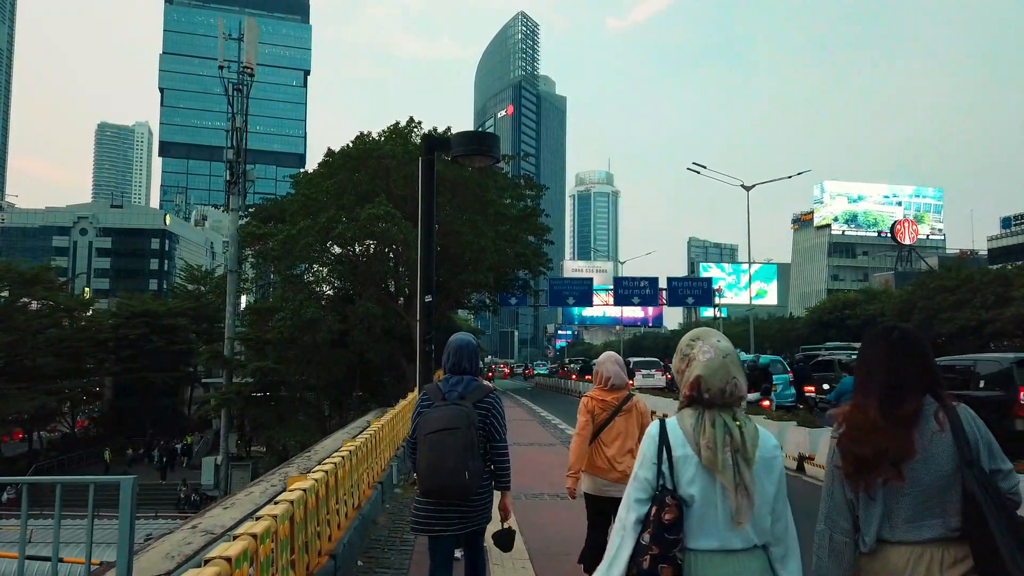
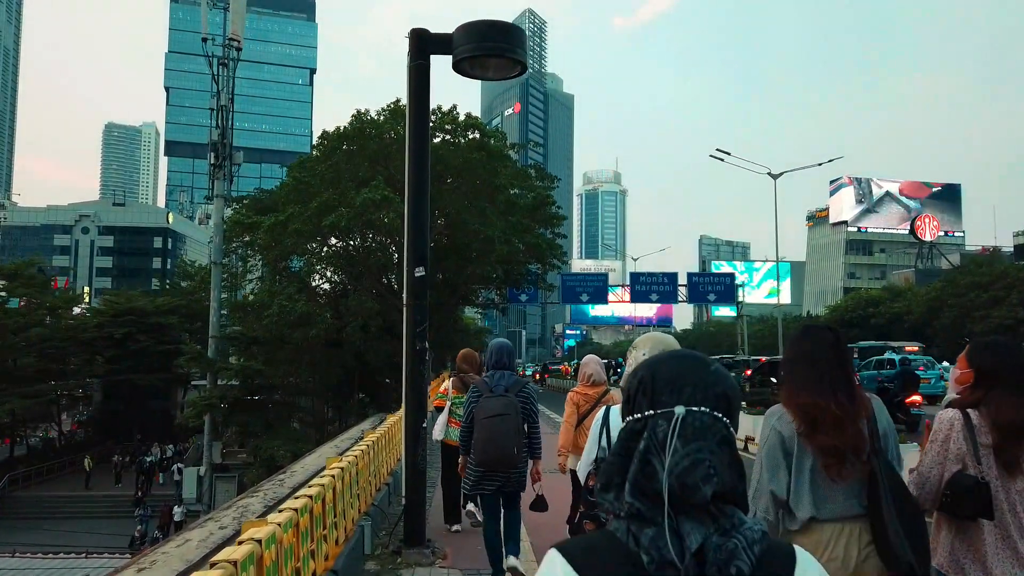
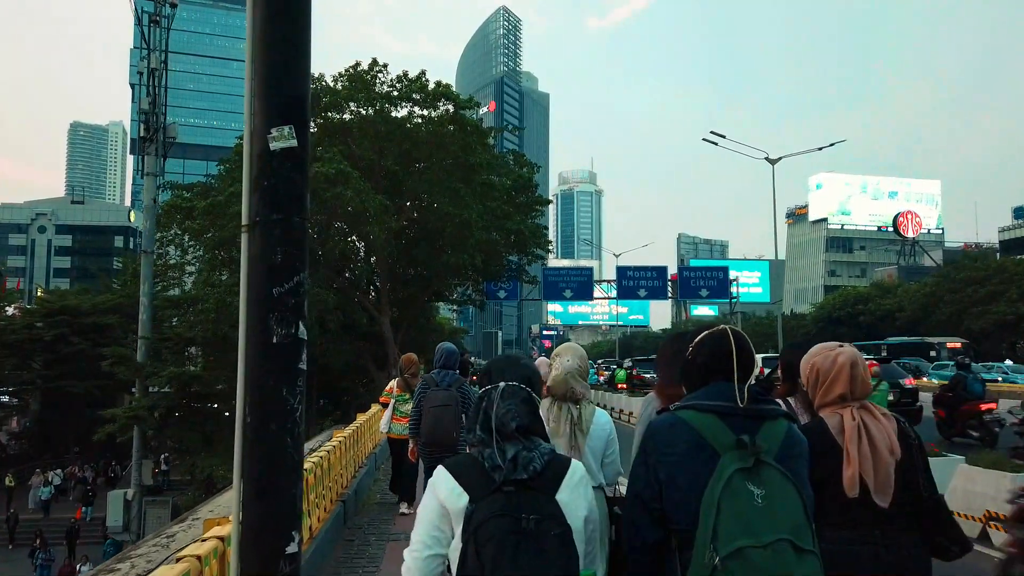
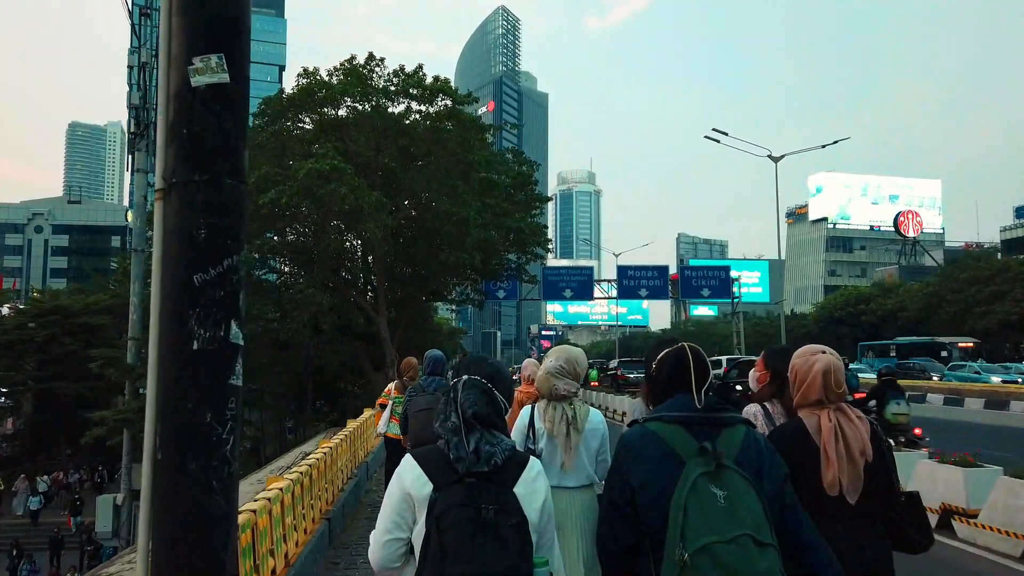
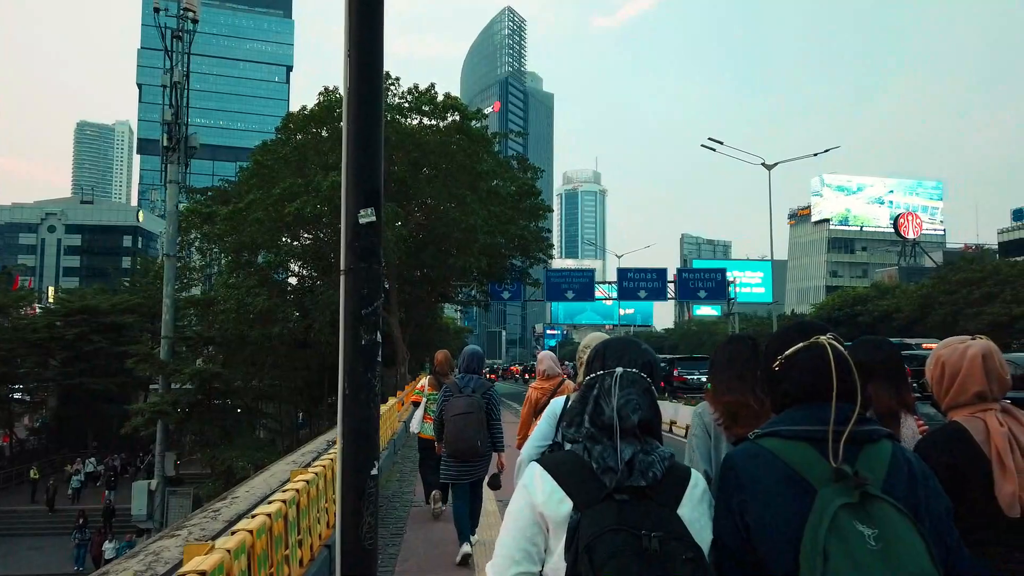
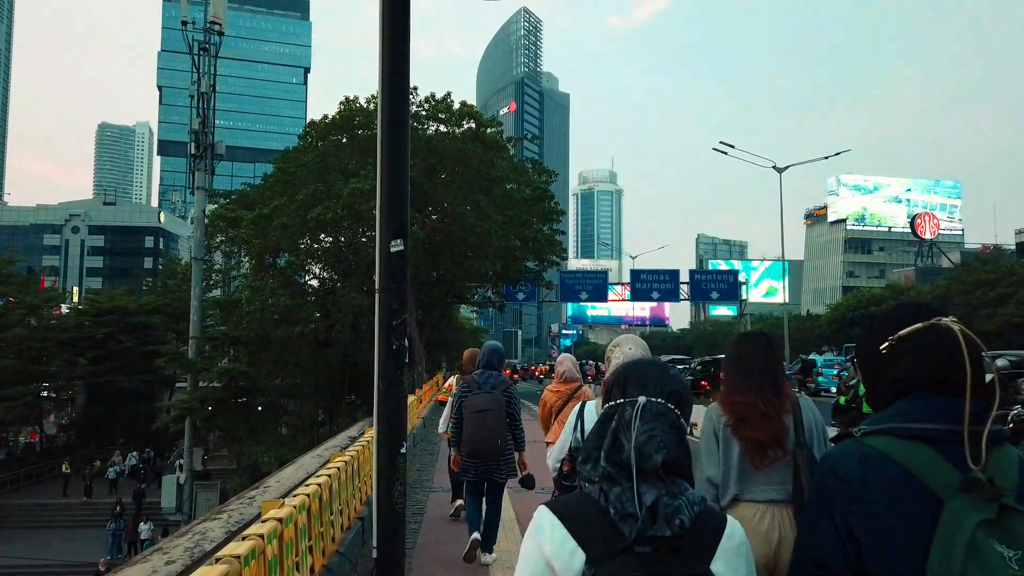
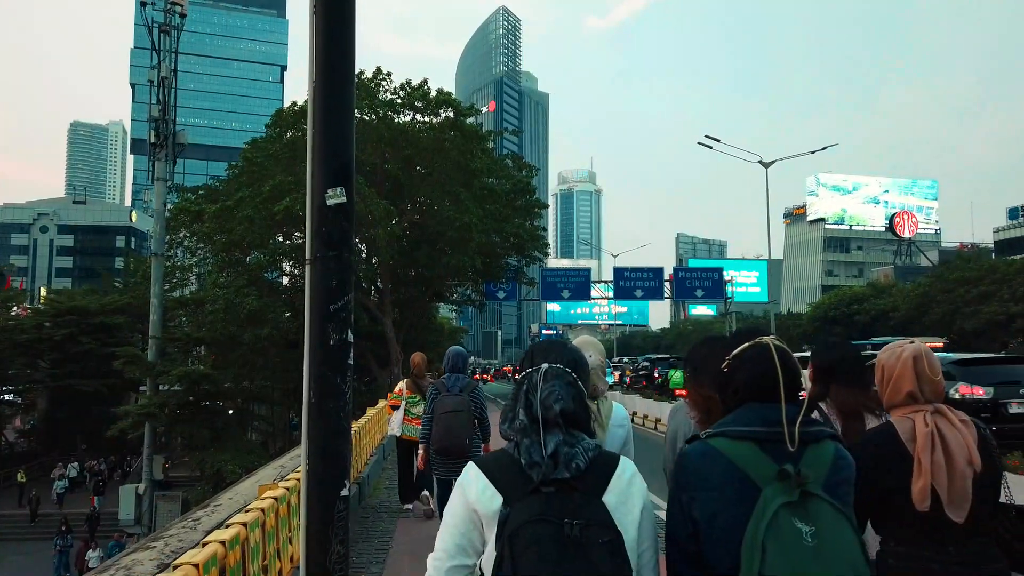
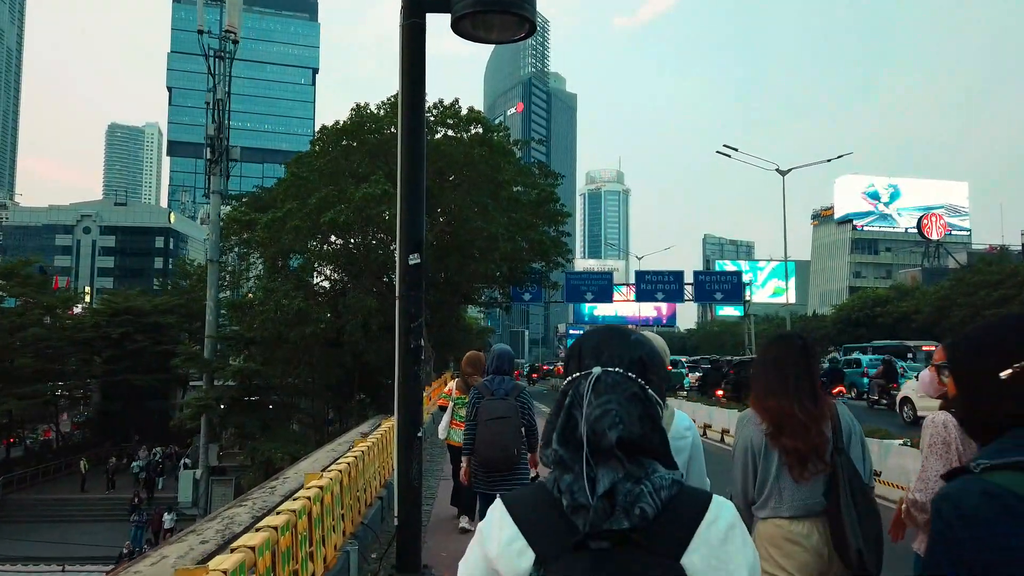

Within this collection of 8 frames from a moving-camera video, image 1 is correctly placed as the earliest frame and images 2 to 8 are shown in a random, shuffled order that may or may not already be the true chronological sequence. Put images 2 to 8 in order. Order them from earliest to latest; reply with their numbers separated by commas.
2, 8, 6, 5, 7, 3, 4
